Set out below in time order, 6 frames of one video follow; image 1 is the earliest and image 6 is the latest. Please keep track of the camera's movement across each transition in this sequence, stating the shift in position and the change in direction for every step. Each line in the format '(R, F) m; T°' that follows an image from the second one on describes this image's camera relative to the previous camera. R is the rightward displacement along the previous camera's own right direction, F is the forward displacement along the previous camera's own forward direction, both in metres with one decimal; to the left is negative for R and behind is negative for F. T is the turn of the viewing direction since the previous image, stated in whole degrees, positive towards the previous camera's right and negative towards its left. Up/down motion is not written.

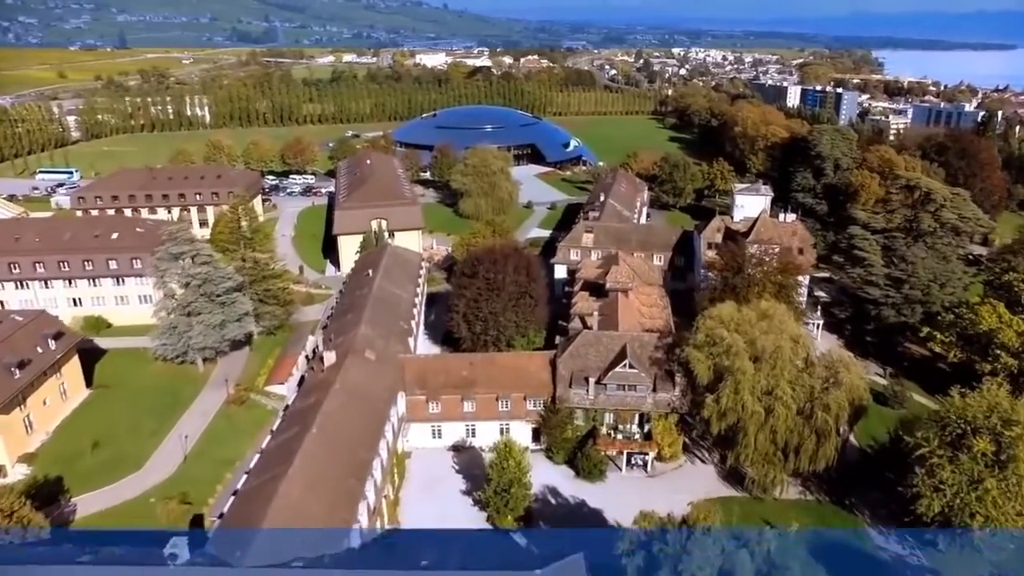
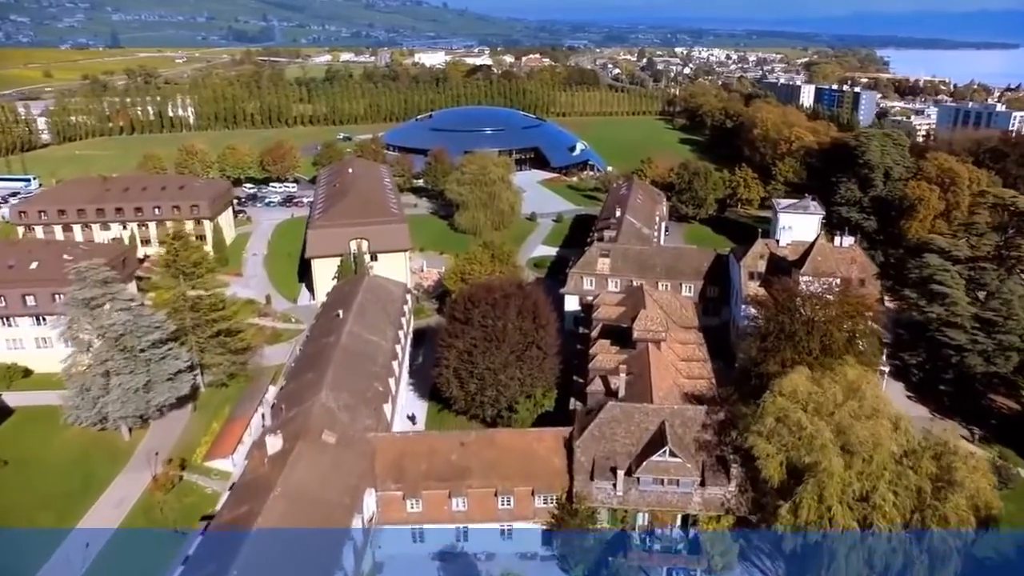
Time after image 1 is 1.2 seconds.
(-0.1, +9.4) m; 0°
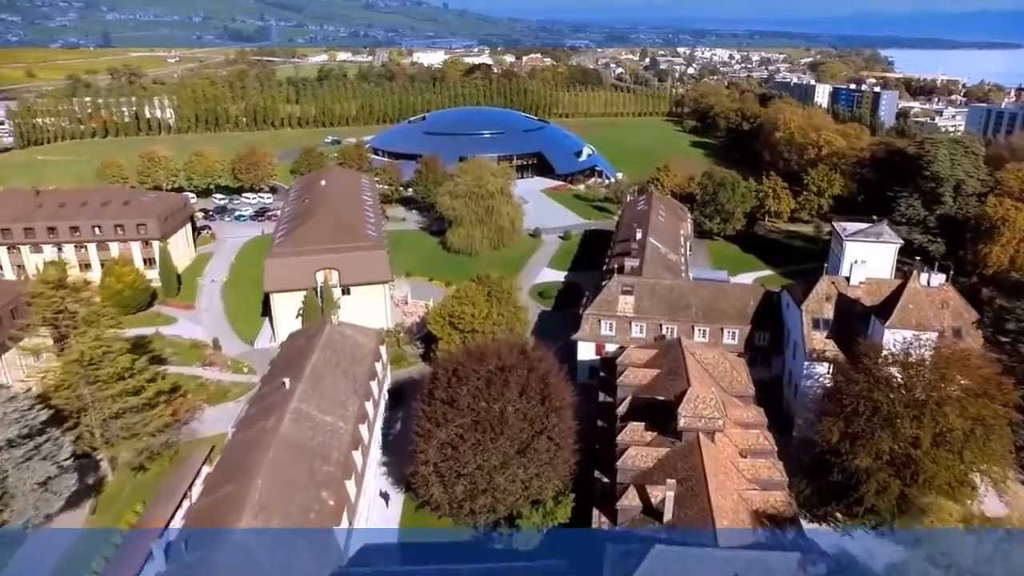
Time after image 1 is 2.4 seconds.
(0.0, +10.0) m; 0°
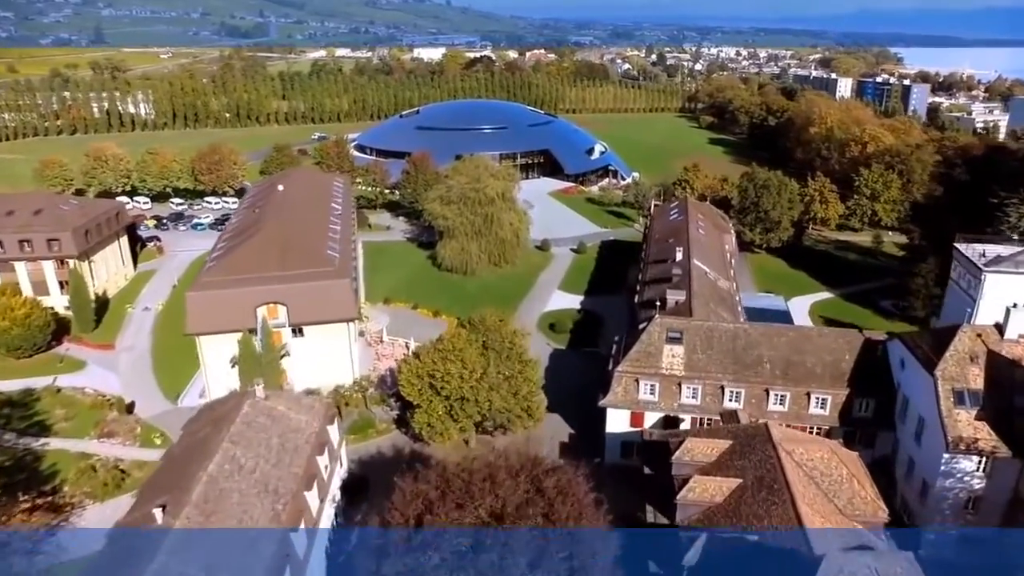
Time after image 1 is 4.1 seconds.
(0.0, +11.6) m; 0°
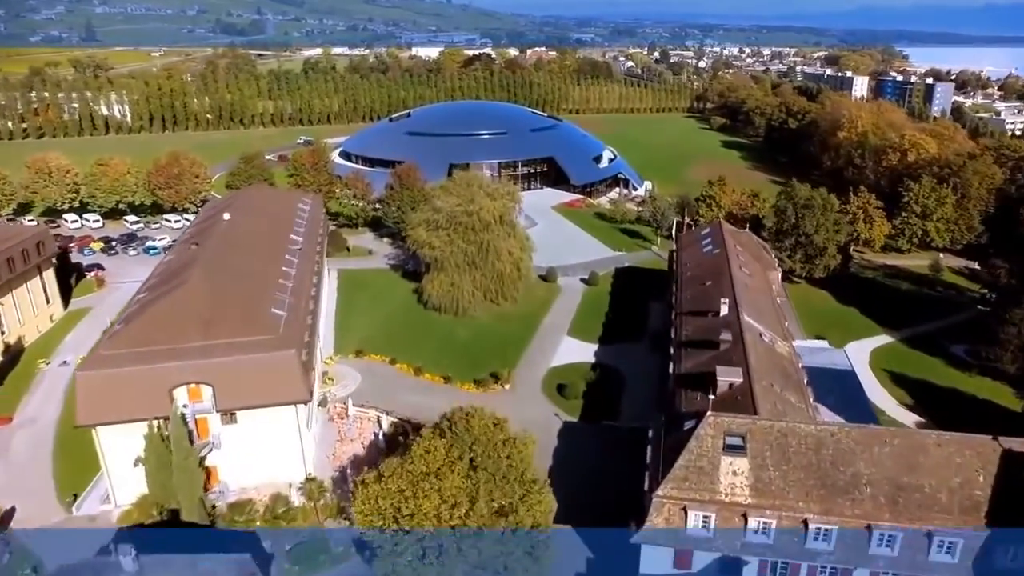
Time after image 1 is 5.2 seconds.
(+0.1, +8.8) m; 0°
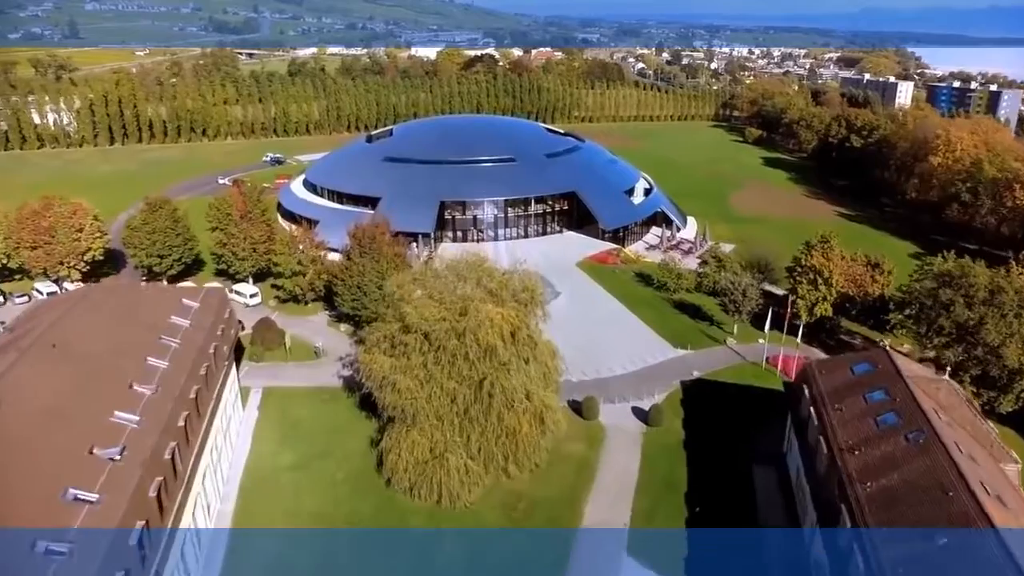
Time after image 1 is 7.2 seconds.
(-0.7, +18.9) m; 0°
